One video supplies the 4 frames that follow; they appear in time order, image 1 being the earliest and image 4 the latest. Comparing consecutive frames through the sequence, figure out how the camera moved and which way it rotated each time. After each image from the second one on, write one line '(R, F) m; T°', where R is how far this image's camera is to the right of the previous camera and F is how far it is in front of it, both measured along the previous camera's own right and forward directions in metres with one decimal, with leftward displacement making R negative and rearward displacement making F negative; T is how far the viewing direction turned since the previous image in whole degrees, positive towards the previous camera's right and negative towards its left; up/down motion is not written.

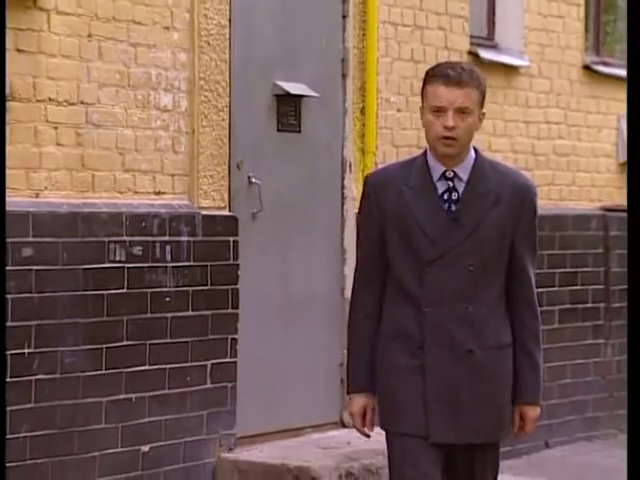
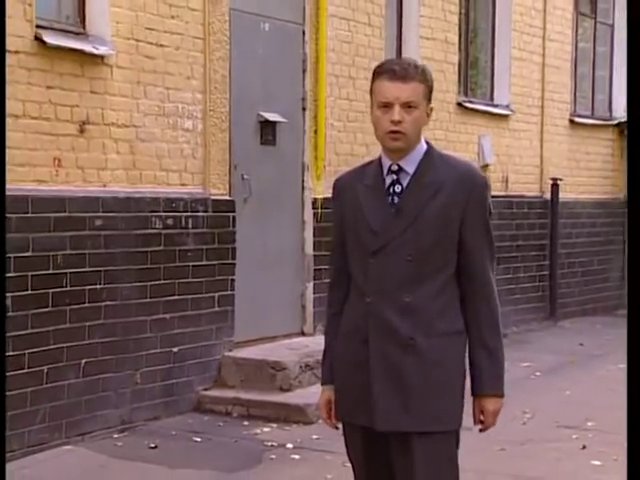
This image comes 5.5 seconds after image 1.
(+0.2, -2.9) m; +1°
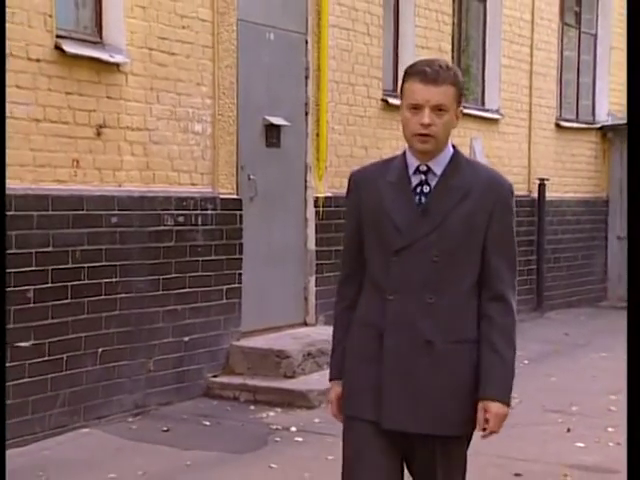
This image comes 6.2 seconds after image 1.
(0.0, -0.5) m; 0°
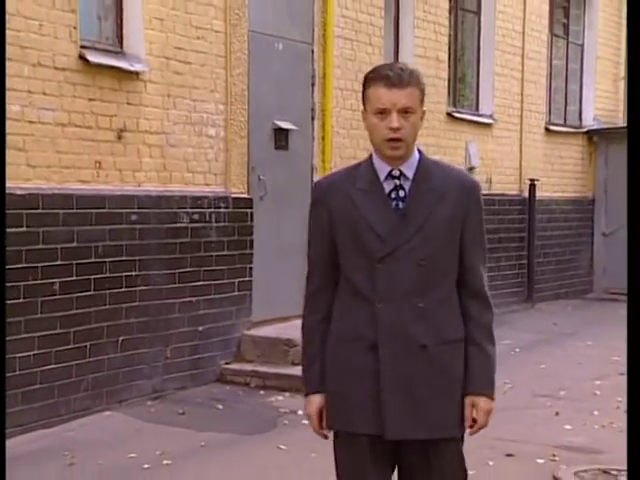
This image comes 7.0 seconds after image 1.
(0.0, -0.6) m; 0°
